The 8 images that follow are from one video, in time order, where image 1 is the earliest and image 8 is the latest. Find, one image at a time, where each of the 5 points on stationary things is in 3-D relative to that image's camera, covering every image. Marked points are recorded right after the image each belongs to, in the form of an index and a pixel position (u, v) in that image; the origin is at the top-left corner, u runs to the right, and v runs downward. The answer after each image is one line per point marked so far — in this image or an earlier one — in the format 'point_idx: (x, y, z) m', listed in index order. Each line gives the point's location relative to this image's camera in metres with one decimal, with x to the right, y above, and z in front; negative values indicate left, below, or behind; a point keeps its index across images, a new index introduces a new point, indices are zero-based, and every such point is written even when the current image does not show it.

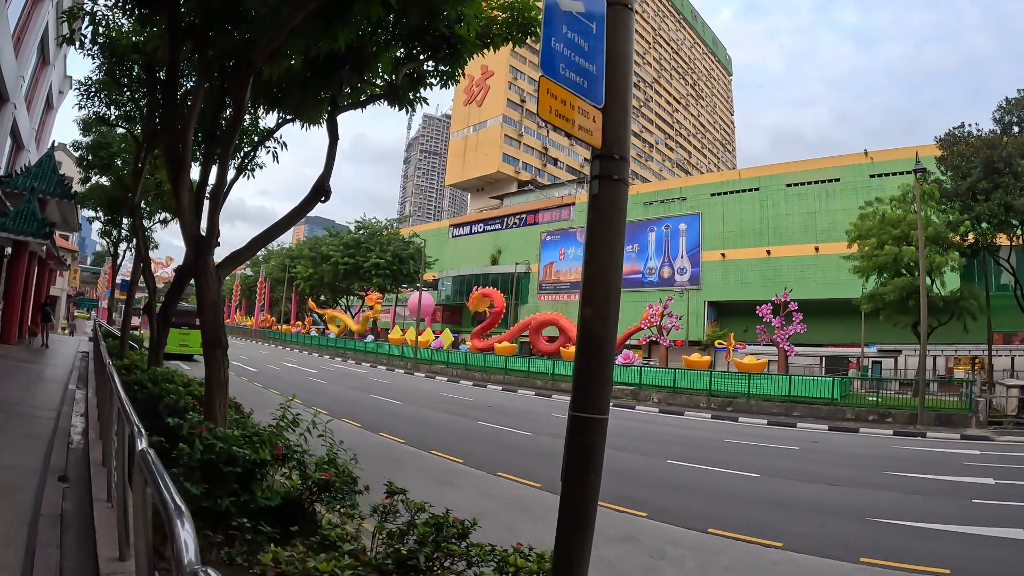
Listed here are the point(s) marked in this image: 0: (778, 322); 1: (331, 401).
0: (+8.3, -1.0, +18.0) m
1: (-3.6, -2.3, +12.0) m
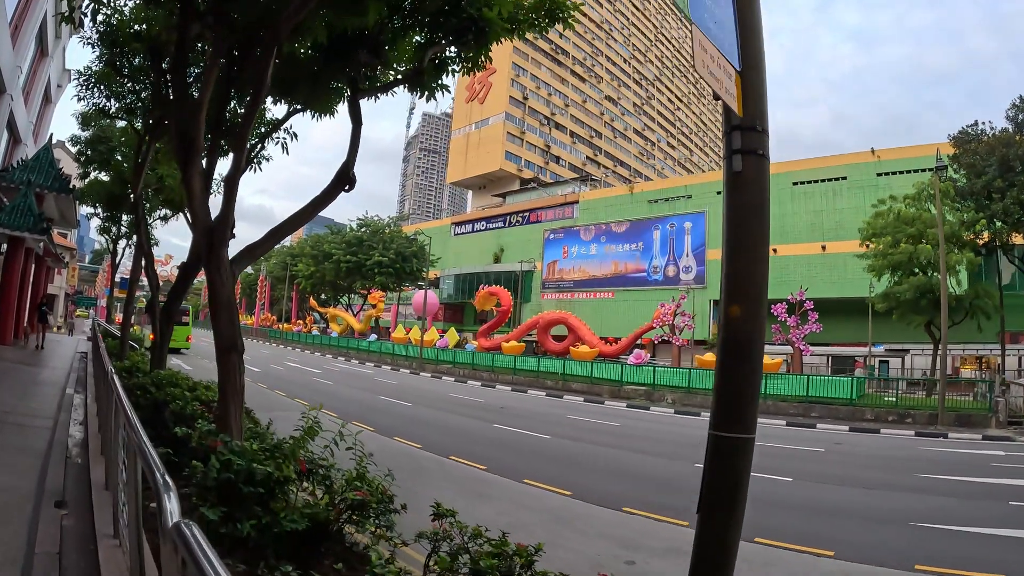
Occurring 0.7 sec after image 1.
0: (+8.6, -0.9, +17.6) m
1: (-3.4, -2.2, +11.6) m
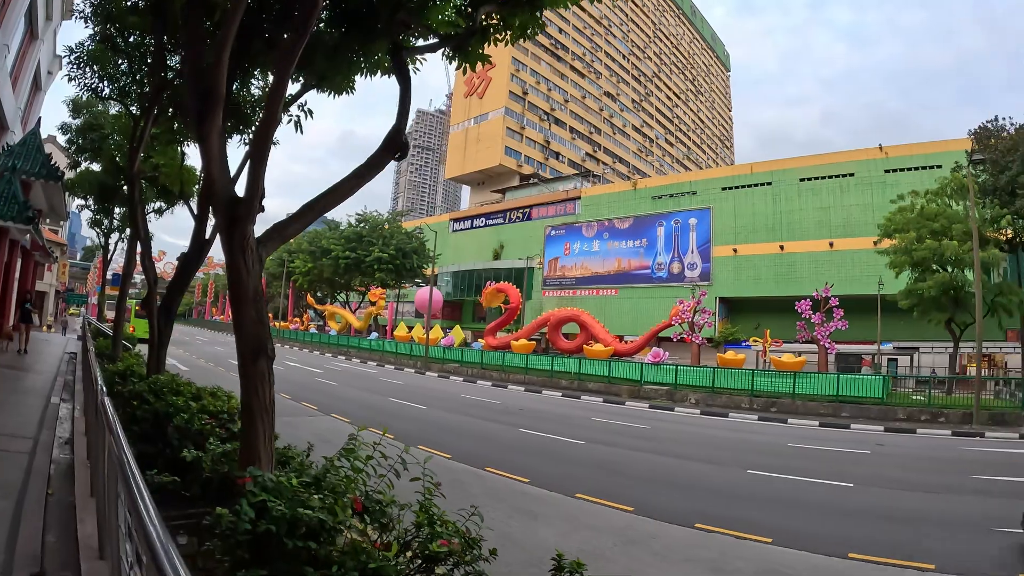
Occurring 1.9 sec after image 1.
0: (+8.9, -0.8, +17.0) m
1: (-3.0, -2.2, +10.9) m
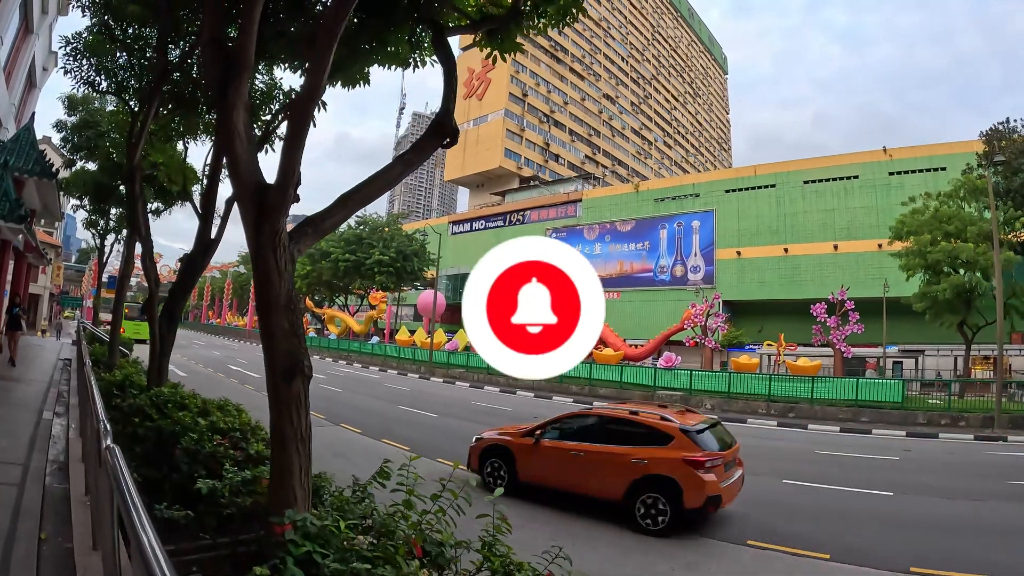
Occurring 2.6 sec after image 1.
0: (+9.1, -0.9, +16.6) m
1: (-2.7, -2.2, +10.5) m
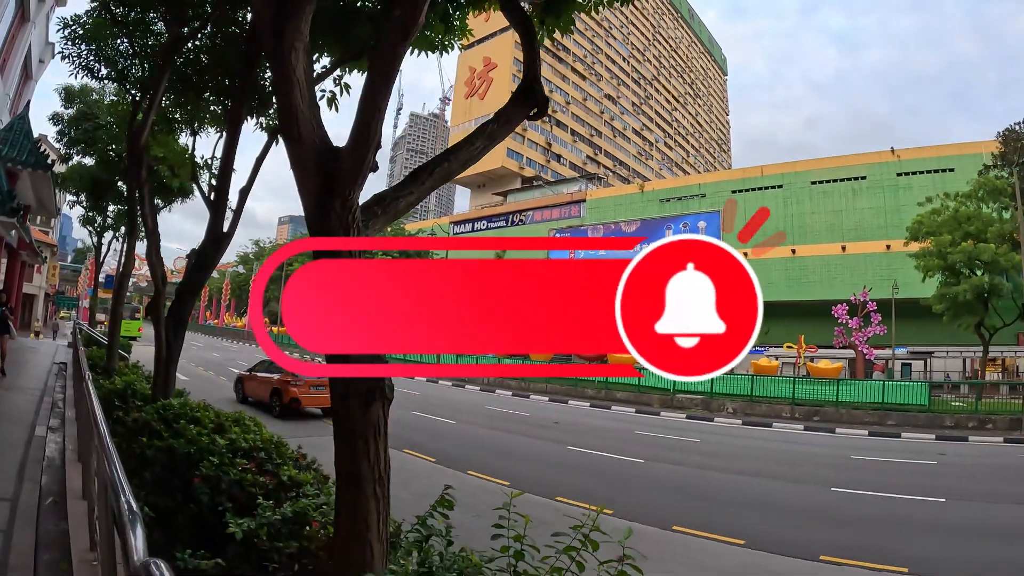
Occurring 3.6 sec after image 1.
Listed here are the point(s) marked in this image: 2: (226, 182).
0: (+9.4, -1.0, +16.2) m
1: (-2.4, -2.2, +9.9) m
2: (-2.6, +1.0, +5.4) m
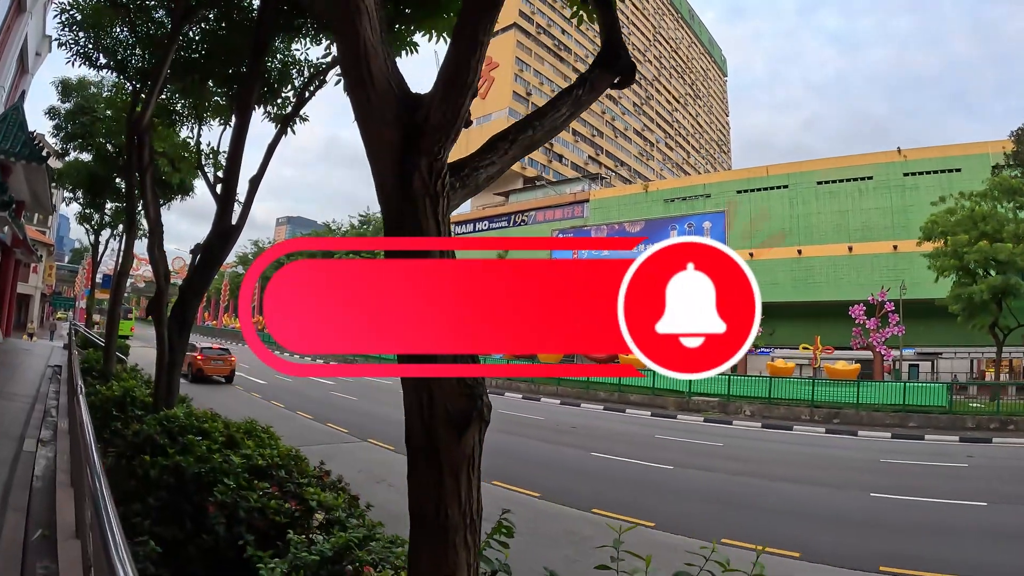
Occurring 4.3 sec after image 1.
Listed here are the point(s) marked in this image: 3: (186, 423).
0: (+9.7, -1.0, +15.8) m
1: (-2.1, -2.2, +9.5) m
2: (-2.3, +1.0, +5.0) m
3: (-2.0, -0.8, +3.6) m
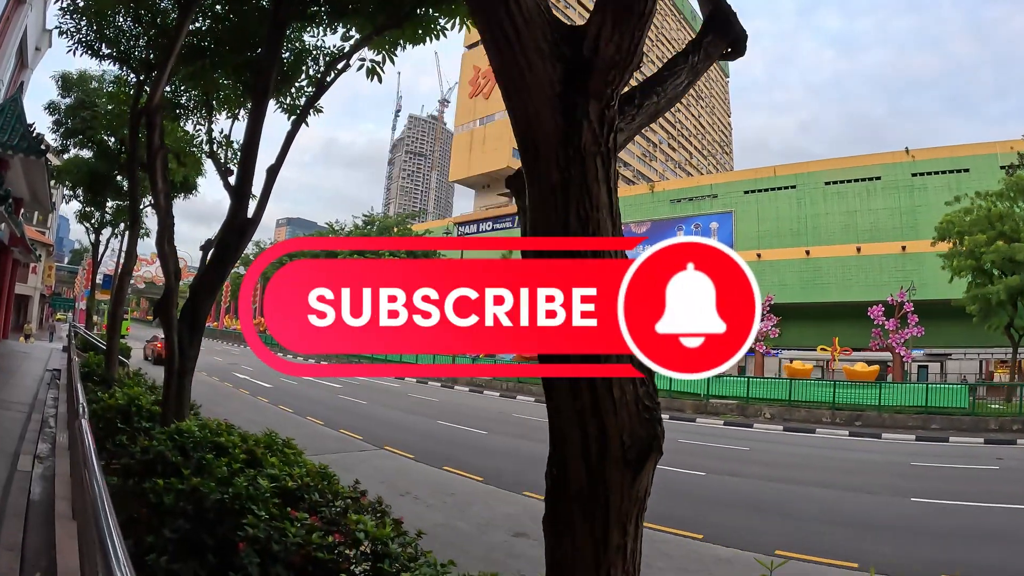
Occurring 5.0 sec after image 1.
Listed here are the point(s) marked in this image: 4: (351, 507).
0: (+9.9, -1.0, +15.4) m
1: (-1.8, -2.2, +9.1) m
2: (-2.0, +1.0, +4.6) m
3: (-1.7, -0.8, +3.2) m
4: (-0.7, -1.0, +2.7) m
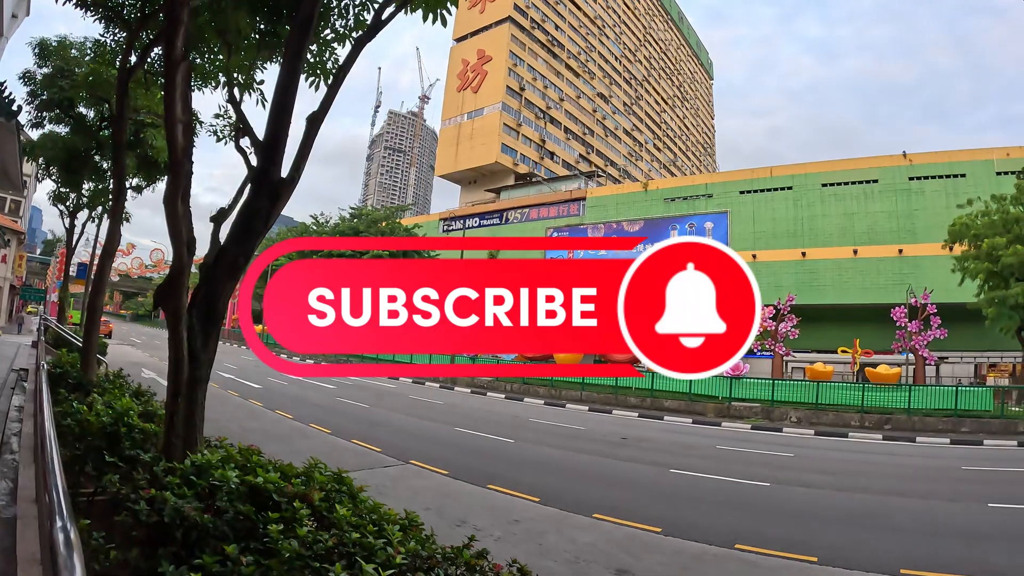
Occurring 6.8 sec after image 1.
0: (+10.1, -1.0, +14.9) m
1: (-1.4, -2.1, +8.2) m
2: (-1.4, +1.1, +3.6) m
3: (-1.1, -0.7, +2.3) m
4: (-0.1, -0.9, +1.8) m
